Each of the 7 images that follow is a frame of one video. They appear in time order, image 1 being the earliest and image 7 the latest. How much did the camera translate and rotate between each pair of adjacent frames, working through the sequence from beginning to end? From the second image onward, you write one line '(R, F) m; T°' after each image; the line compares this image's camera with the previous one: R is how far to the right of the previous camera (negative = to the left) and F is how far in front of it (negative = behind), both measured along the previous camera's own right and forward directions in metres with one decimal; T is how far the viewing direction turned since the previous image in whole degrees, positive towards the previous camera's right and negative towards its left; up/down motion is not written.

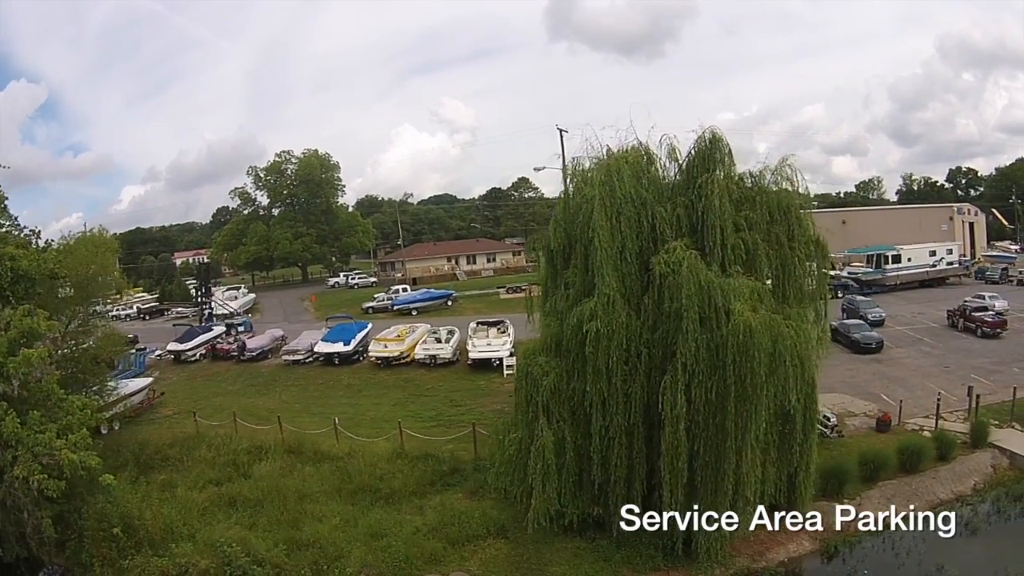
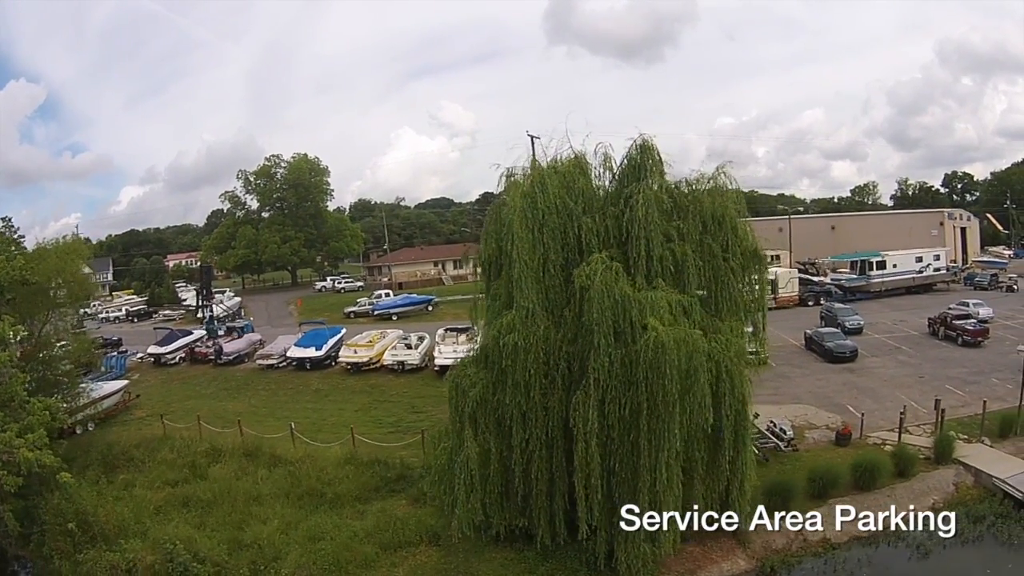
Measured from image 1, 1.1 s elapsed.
(+1.2, -0.1) m; 0°
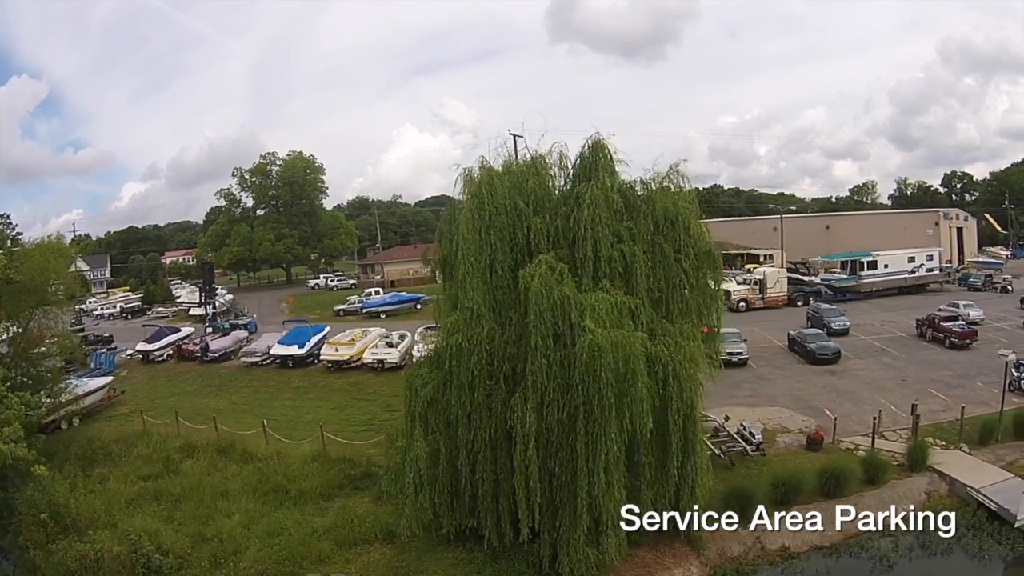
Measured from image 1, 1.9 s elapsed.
(+0.8, -0.1) m; 0°
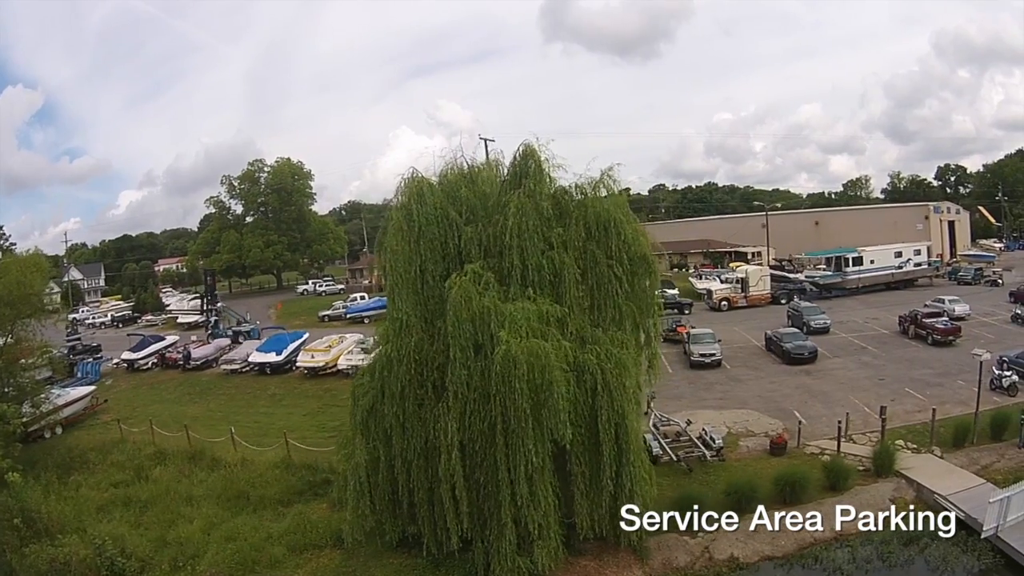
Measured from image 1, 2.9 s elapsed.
(+1.0, -0.1) m; 0°
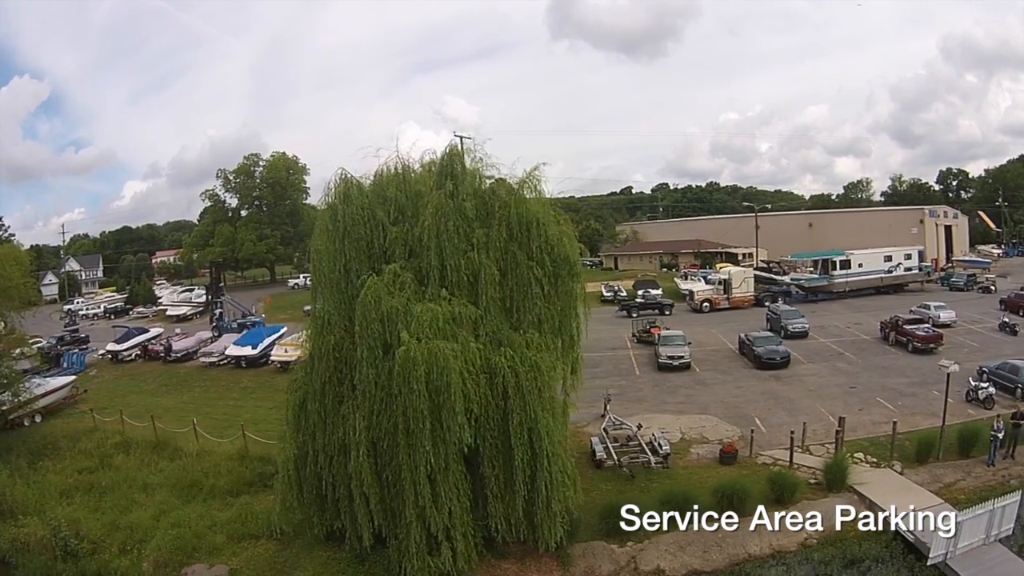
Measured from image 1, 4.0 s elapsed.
(+1.2, -0.1) m; -1°
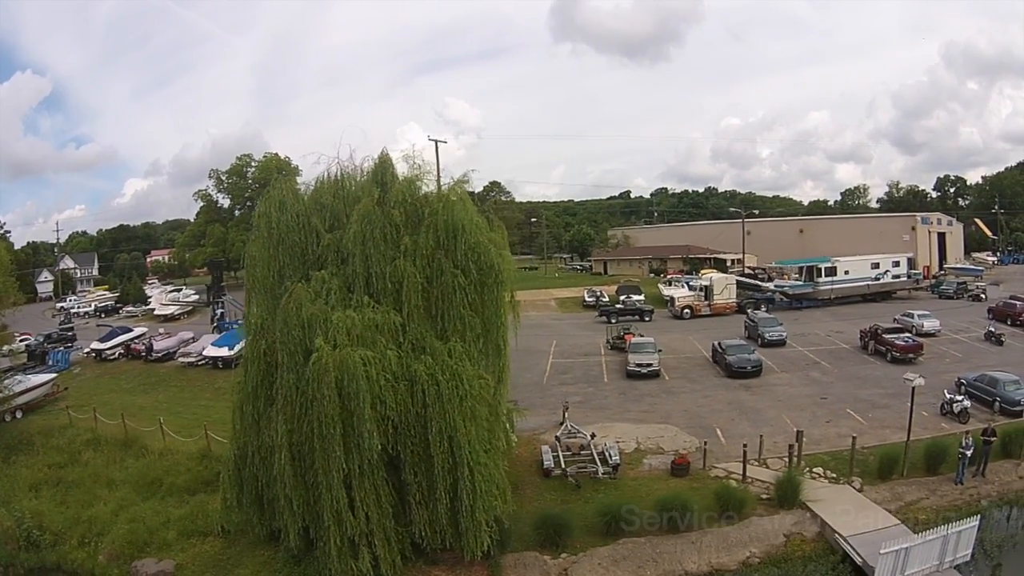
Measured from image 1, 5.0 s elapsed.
(+1.1, -0.1) m; 0°
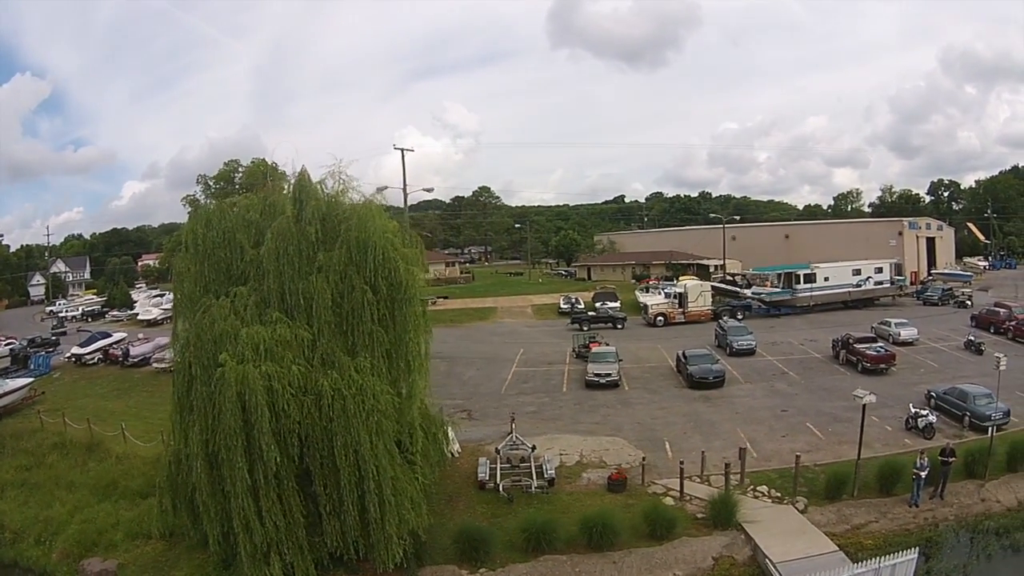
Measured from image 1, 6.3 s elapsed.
(+1.4, -0.3) m; 0°
